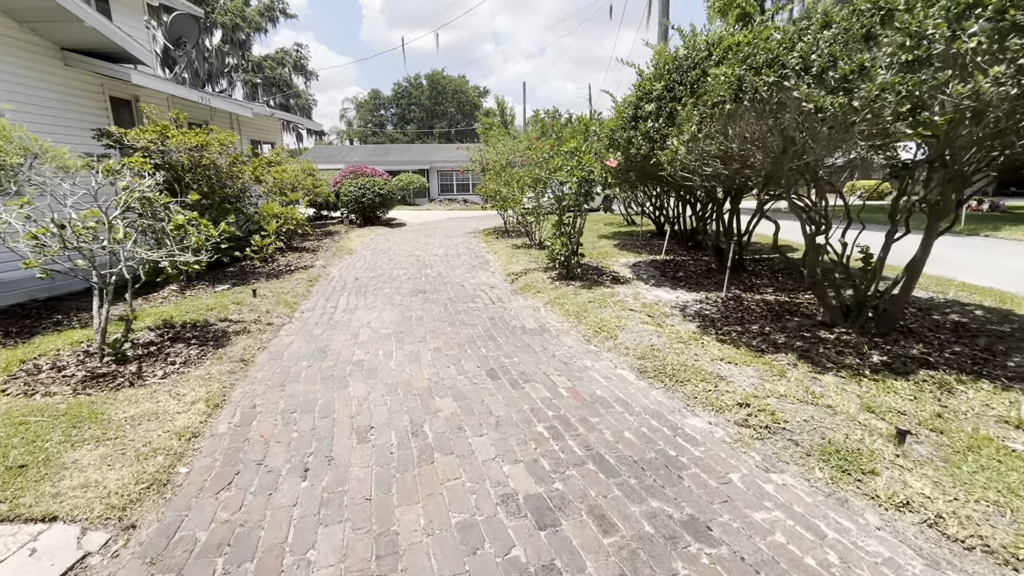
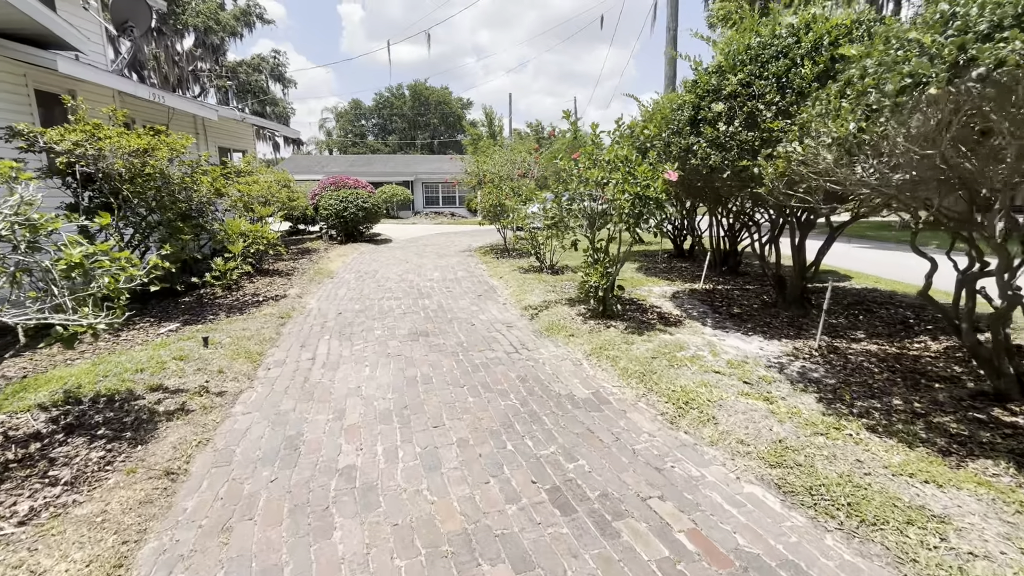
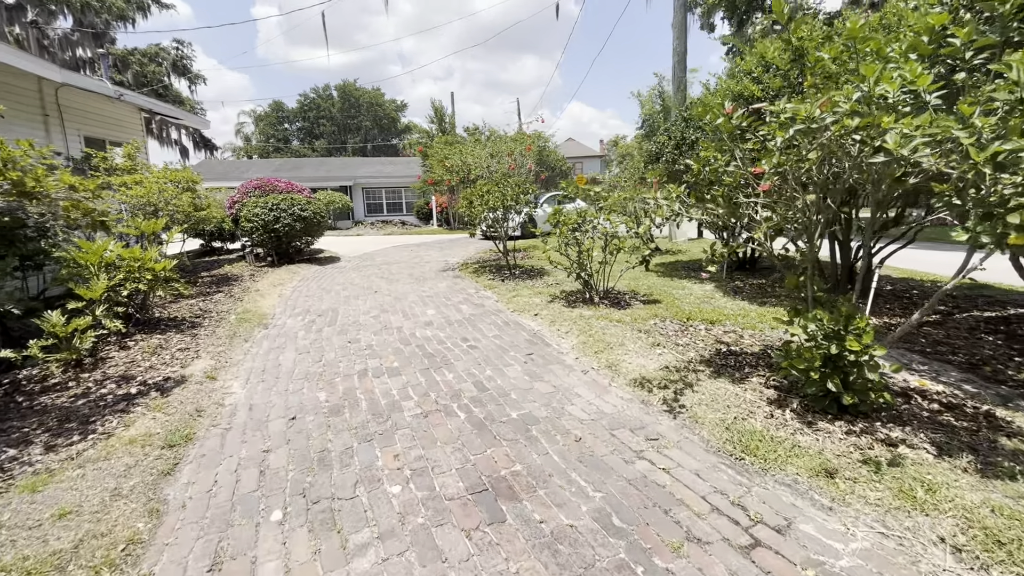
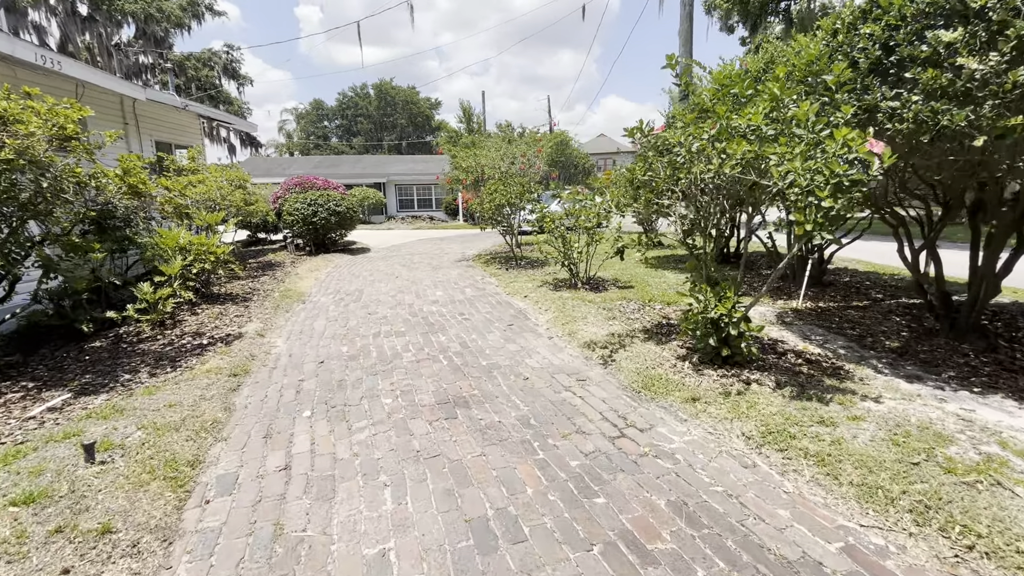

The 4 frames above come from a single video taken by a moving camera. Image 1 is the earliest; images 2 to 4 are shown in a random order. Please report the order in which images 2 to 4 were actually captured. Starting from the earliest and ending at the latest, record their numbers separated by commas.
2, 4, 3
